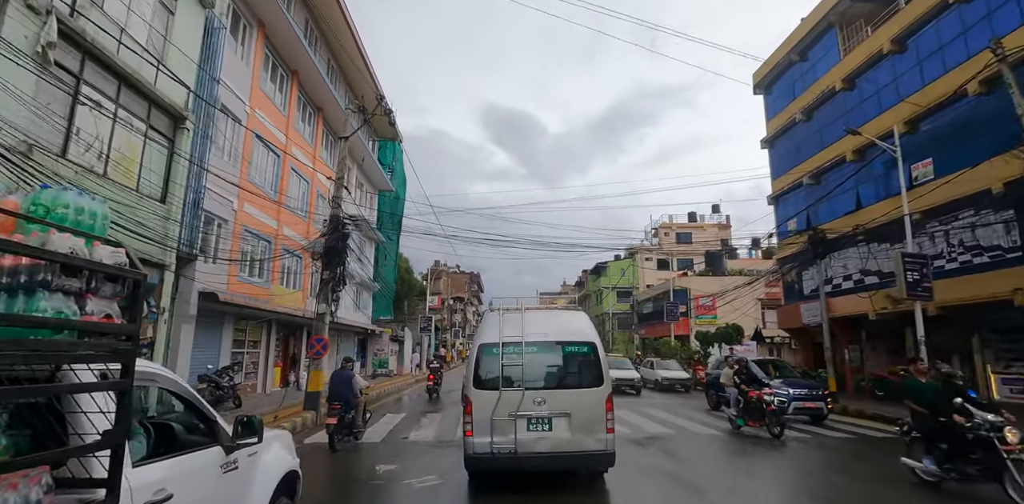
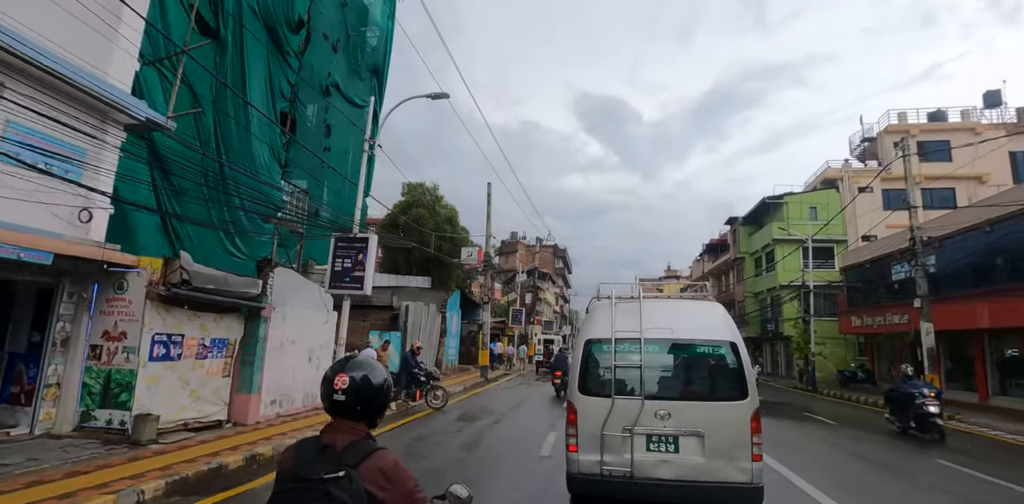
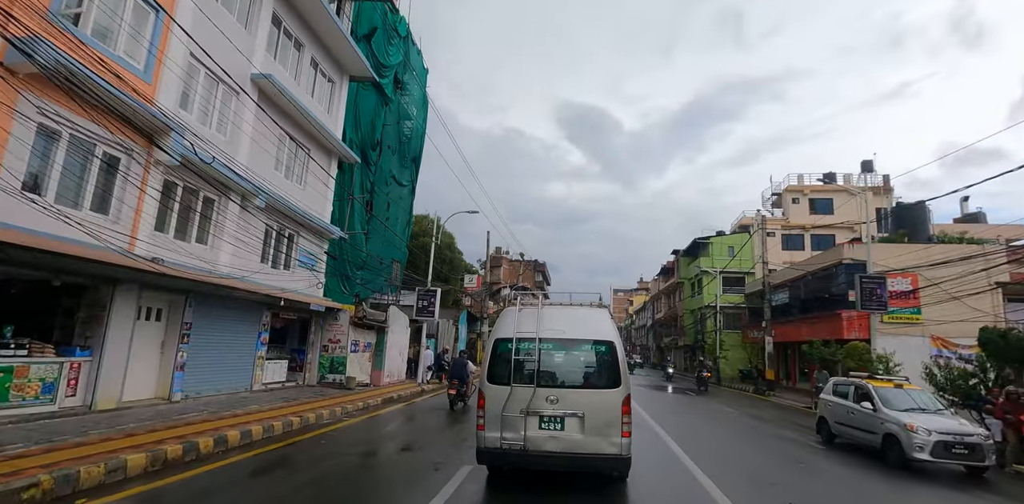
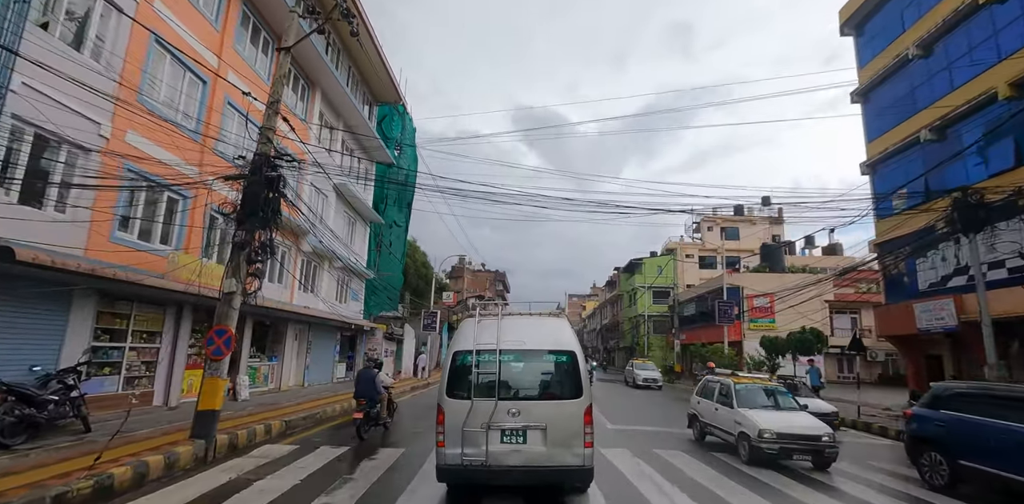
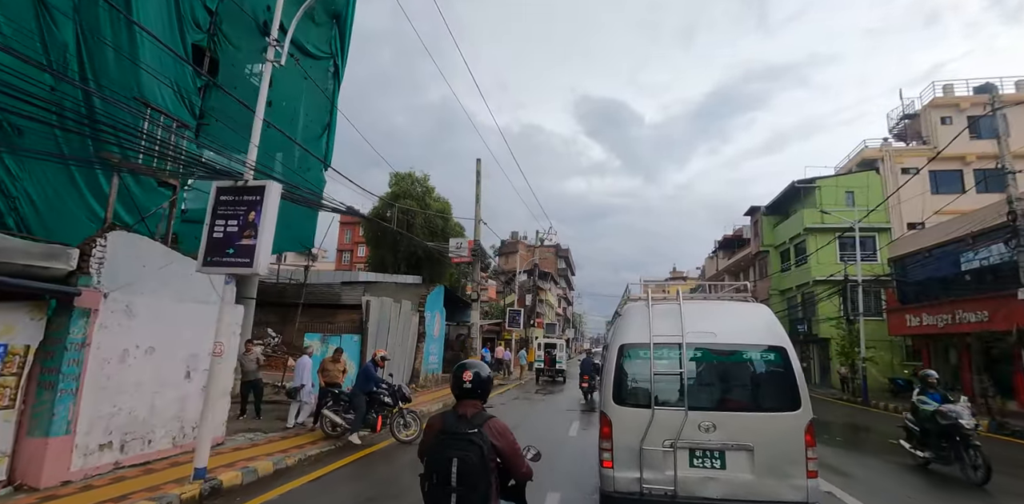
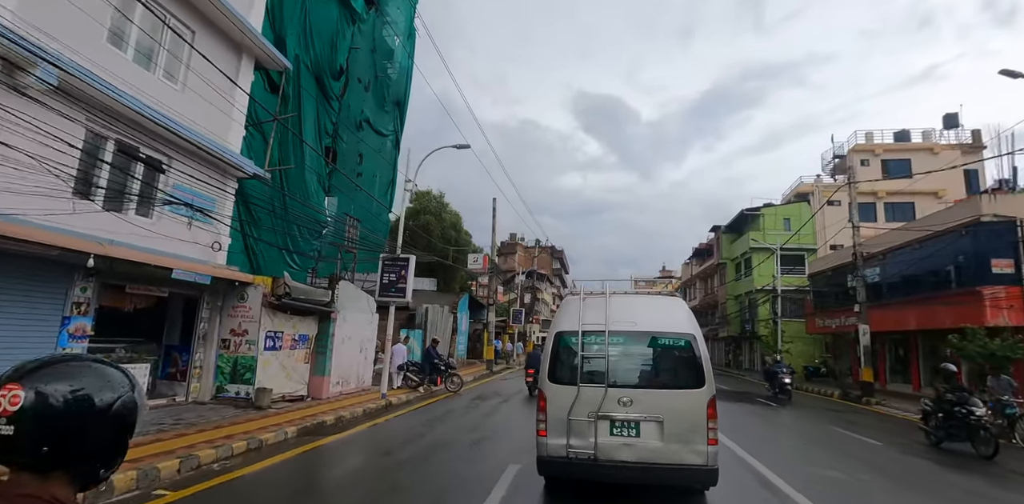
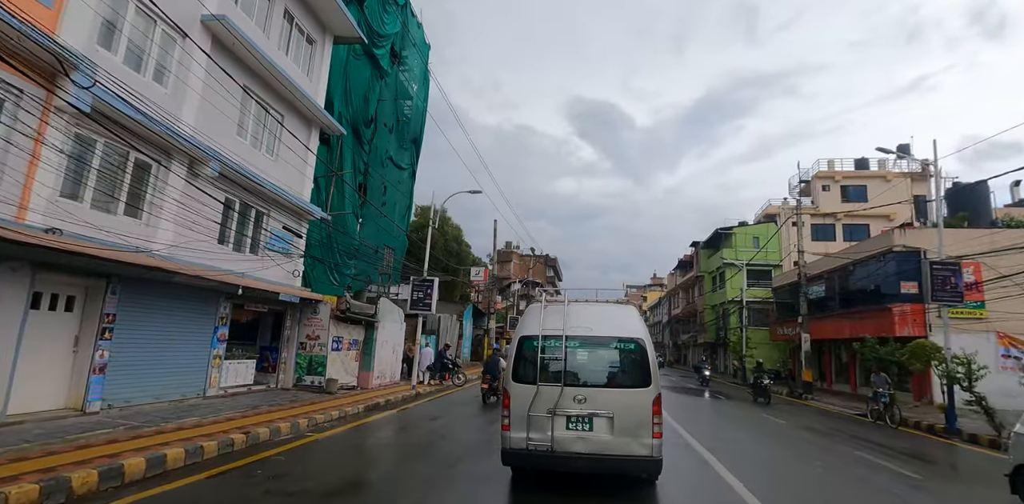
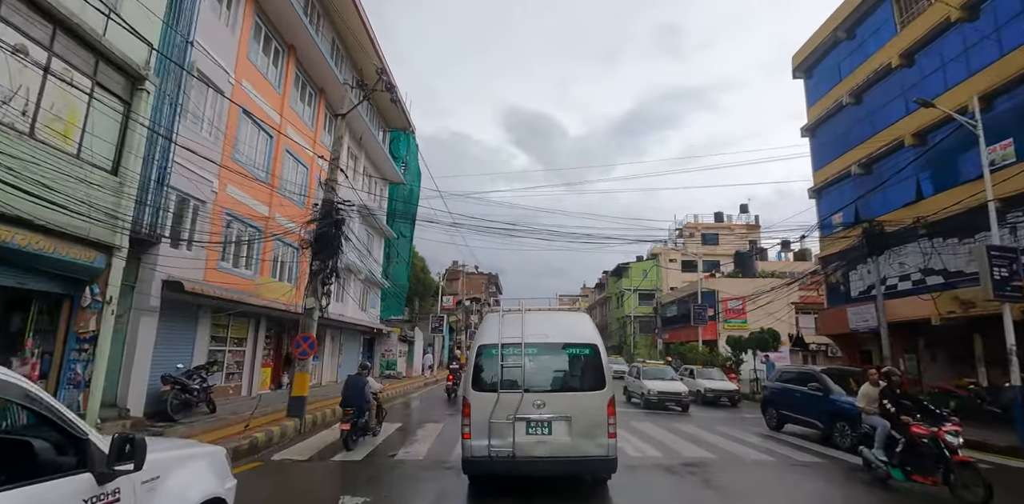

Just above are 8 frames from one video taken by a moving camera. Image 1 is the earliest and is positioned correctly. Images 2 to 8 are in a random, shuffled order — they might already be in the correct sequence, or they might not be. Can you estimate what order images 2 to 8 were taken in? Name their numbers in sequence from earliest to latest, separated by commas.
8, 4, 3, 7, 6, 2, 5
